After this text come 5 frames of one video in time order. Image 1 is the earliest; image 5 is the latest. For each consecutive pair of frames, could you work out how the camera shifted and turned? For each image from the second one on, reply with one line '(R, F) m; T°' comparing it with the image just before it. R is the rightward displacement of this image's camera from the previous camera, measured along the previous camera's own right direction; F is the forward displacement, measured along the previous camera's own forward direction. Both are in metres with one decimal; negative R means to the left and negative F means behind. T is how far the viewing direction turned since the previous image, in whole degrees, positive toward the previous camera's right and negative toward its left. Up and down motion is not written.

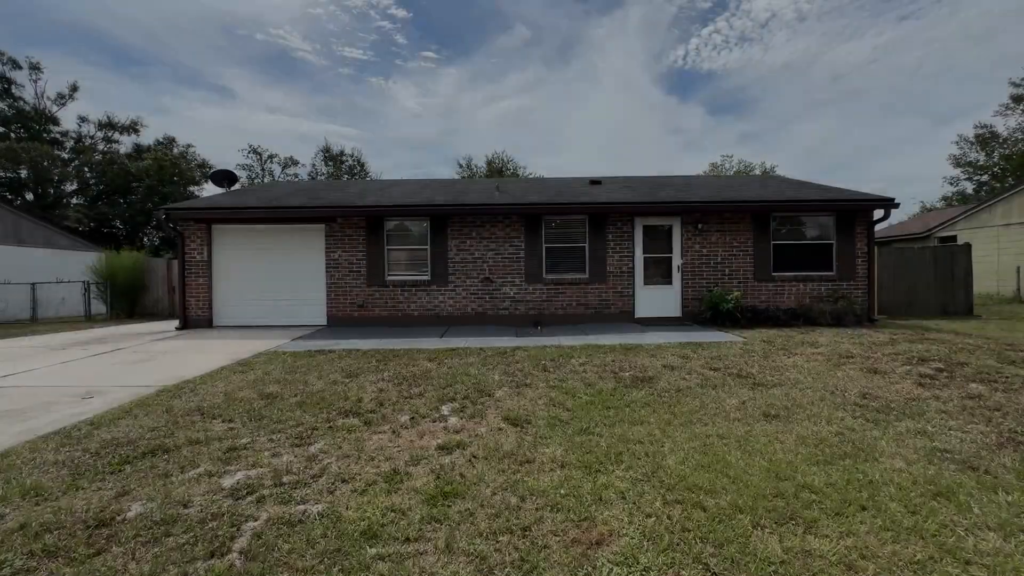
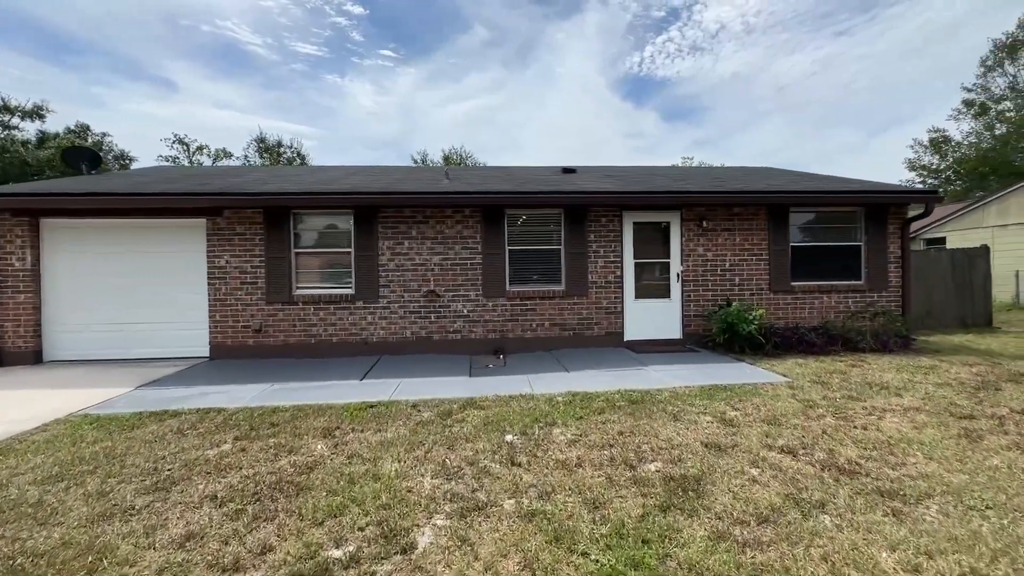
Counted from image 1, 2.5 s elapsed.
(+0.1, +2.1) m; +5°
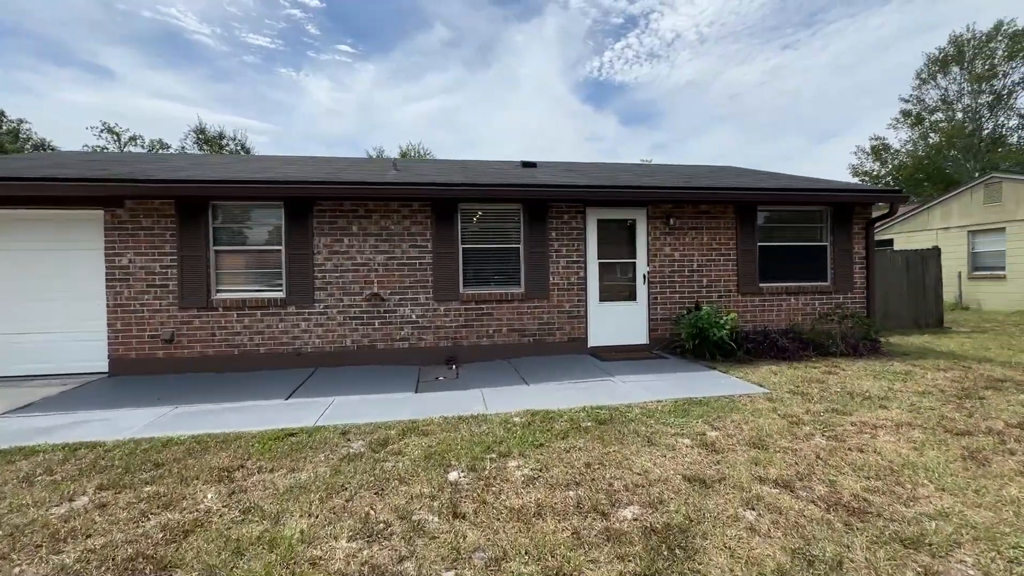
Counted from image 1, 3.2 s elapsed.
(+0.1, +0.6) m; +5°
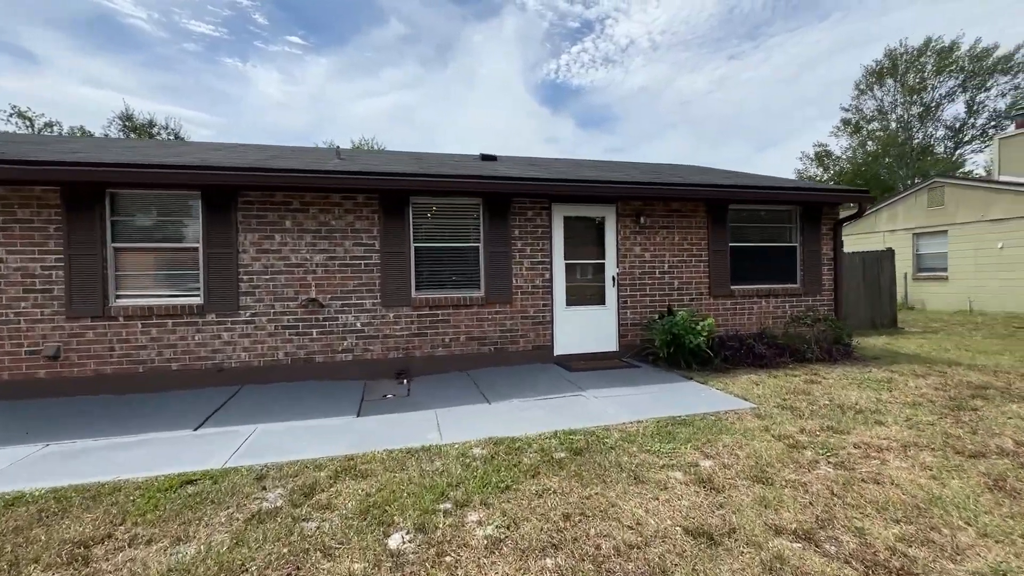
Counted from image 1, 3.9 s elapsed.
(0.0, +0.6) m; +5°
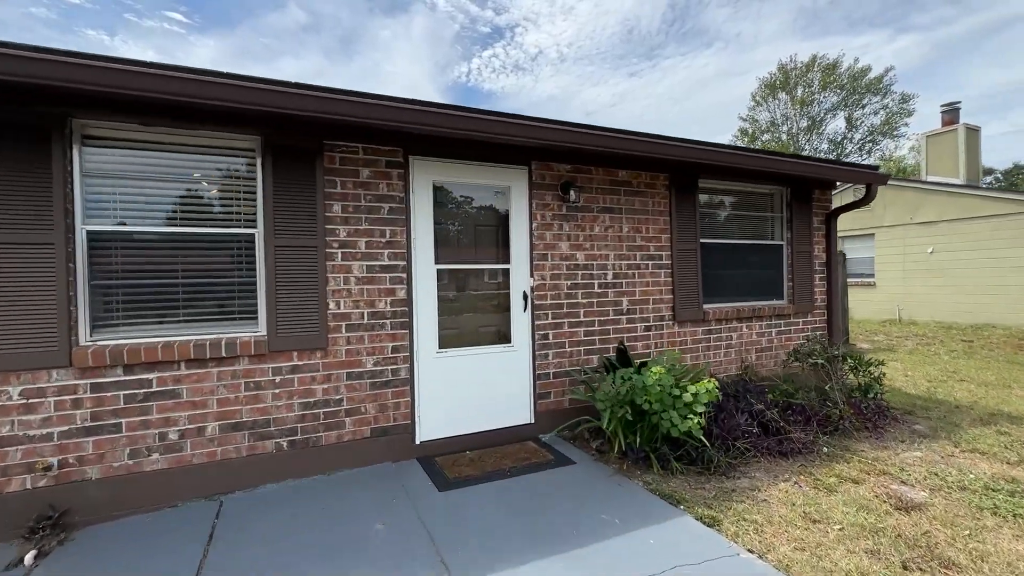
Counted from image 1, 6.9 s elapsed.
(+0.6, +2.7) m; +11°
